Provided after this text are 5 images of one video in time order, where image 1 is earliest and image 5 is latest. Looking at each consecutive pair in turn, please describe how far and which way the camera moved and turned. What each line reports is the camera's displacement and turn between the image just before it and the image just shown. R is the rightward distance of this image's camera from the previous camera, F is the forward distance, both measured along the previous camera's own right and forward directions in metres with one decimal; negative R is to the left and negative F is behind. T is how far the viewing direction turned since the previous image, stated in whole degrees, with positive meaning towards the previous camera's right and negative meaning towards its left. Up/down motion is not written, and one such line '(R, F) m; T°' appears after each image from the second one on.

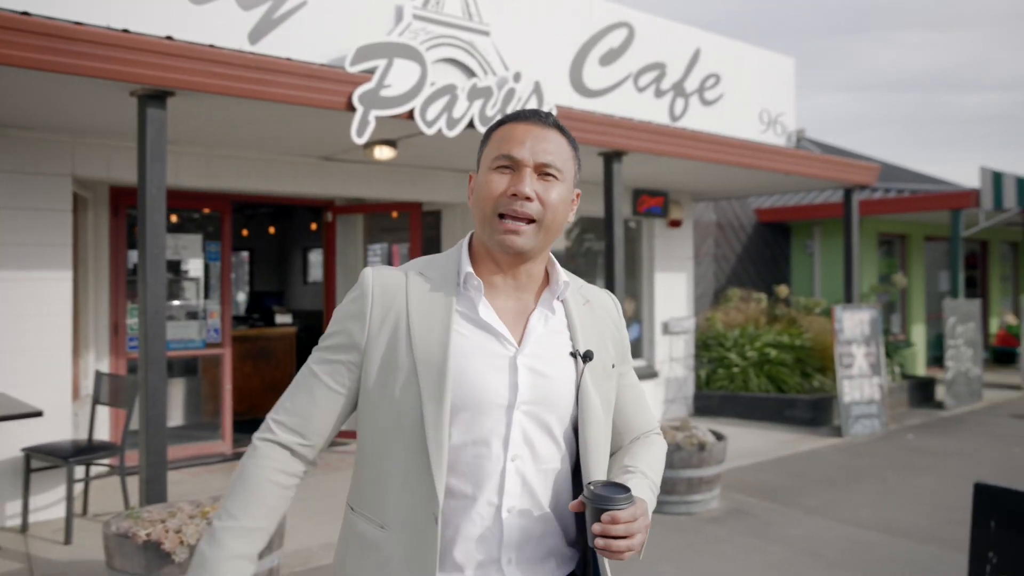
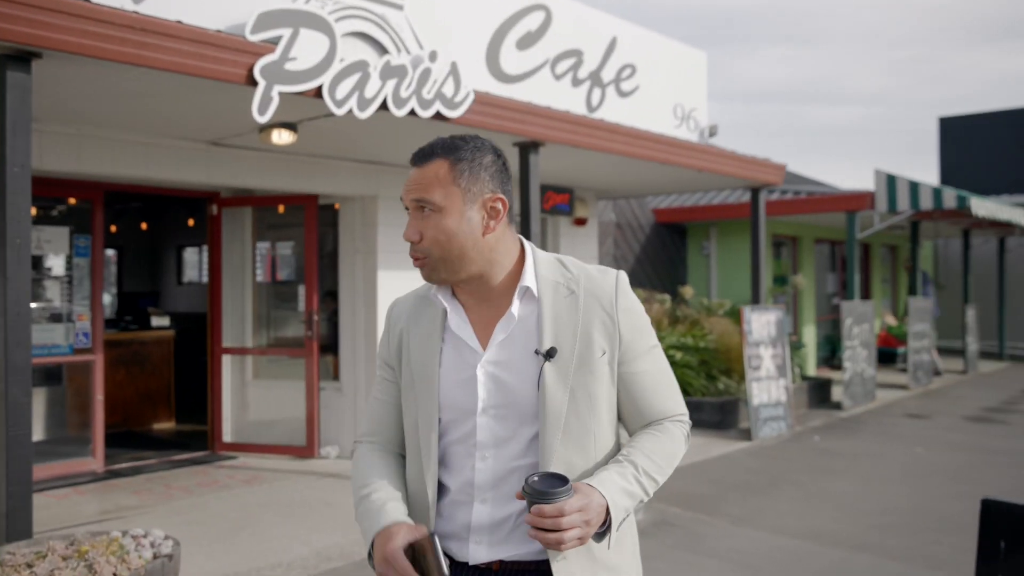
(-0.2, +0.5) m; +7°
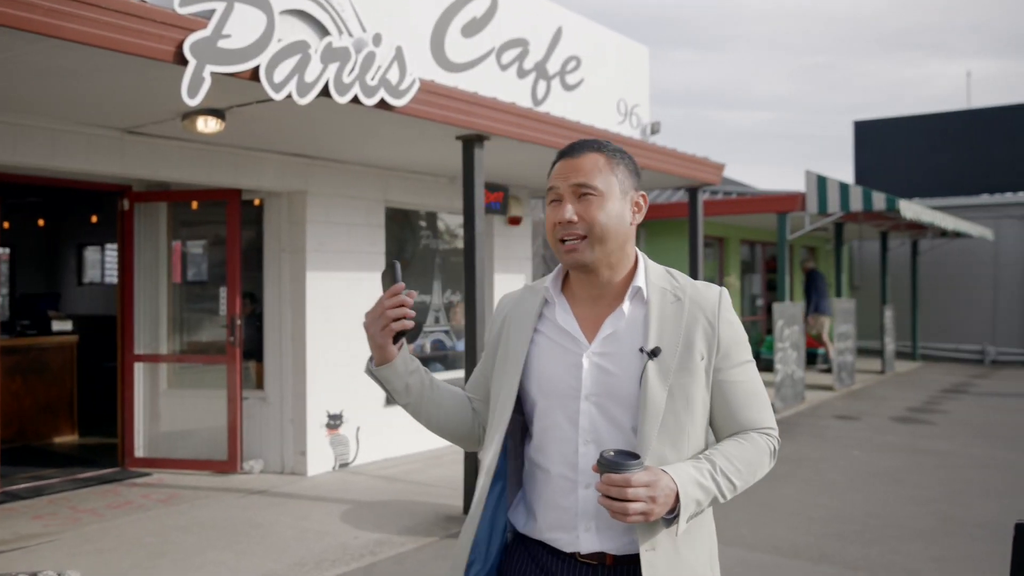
(-0.2, +0.4) m; +6°
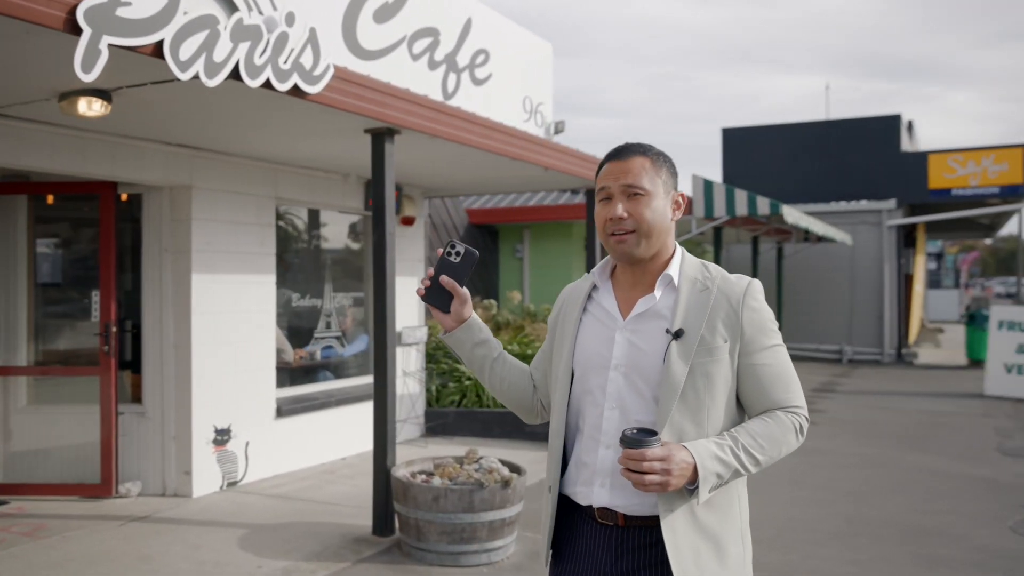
(-0.3, +0.3) m; +9°
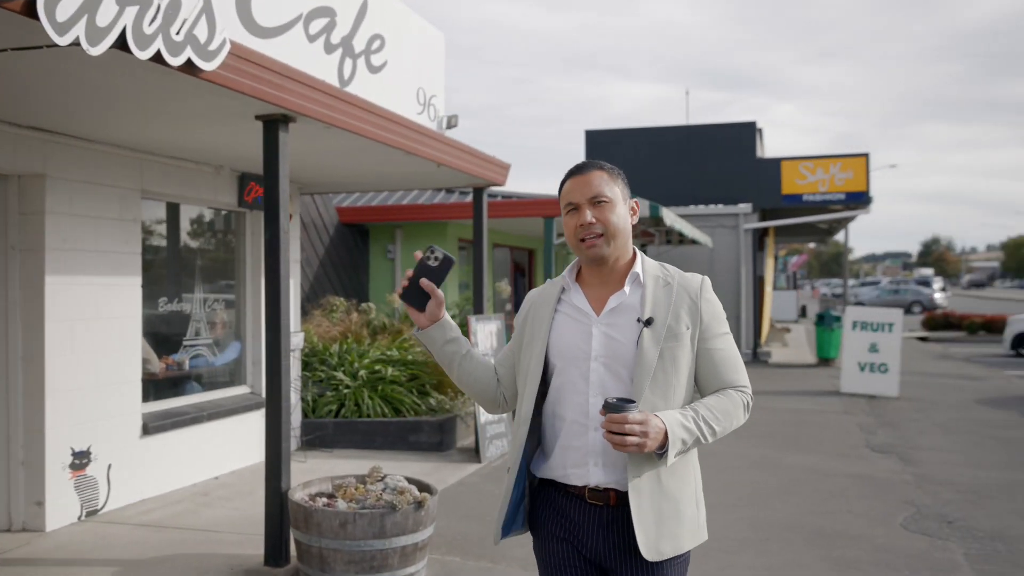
(-0.3, +0.4) m; +9°
